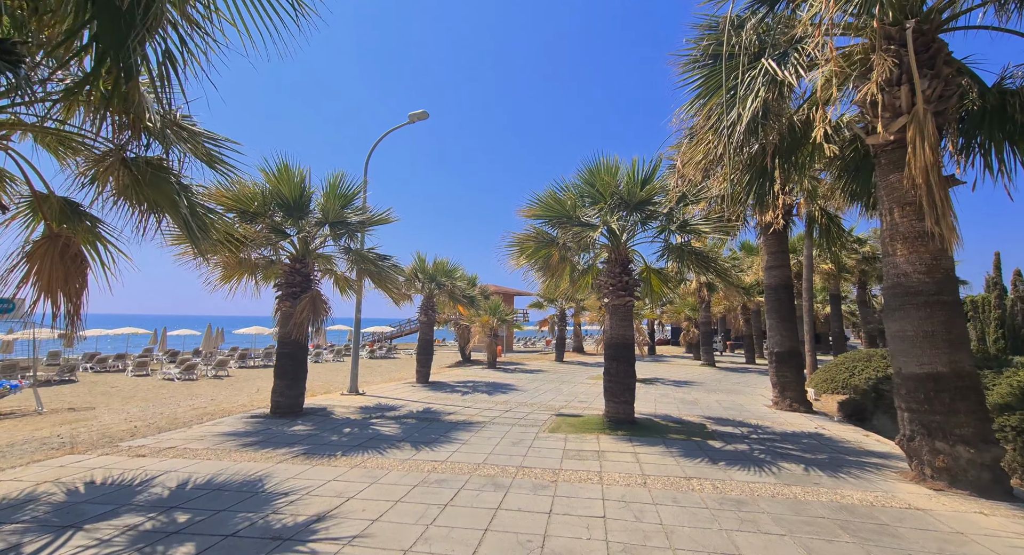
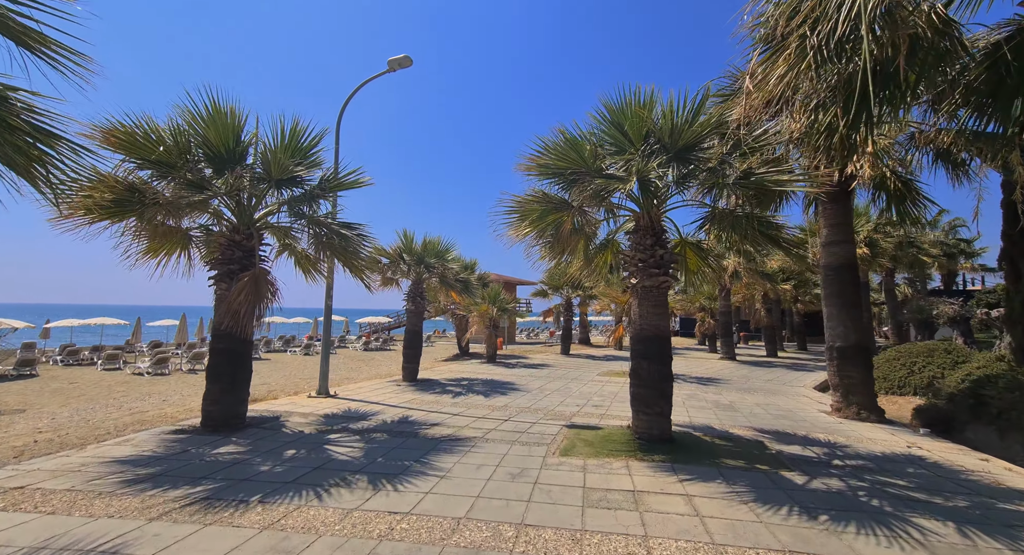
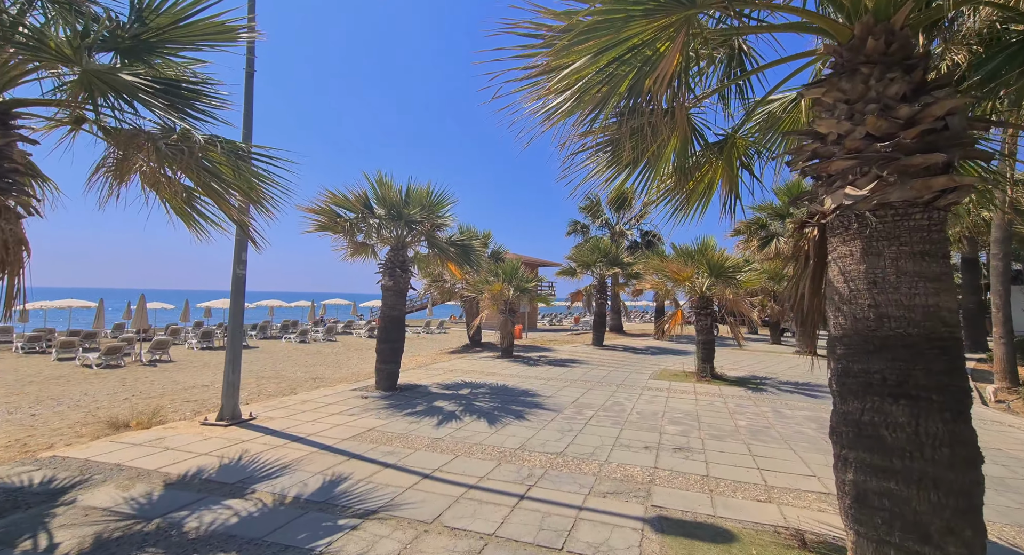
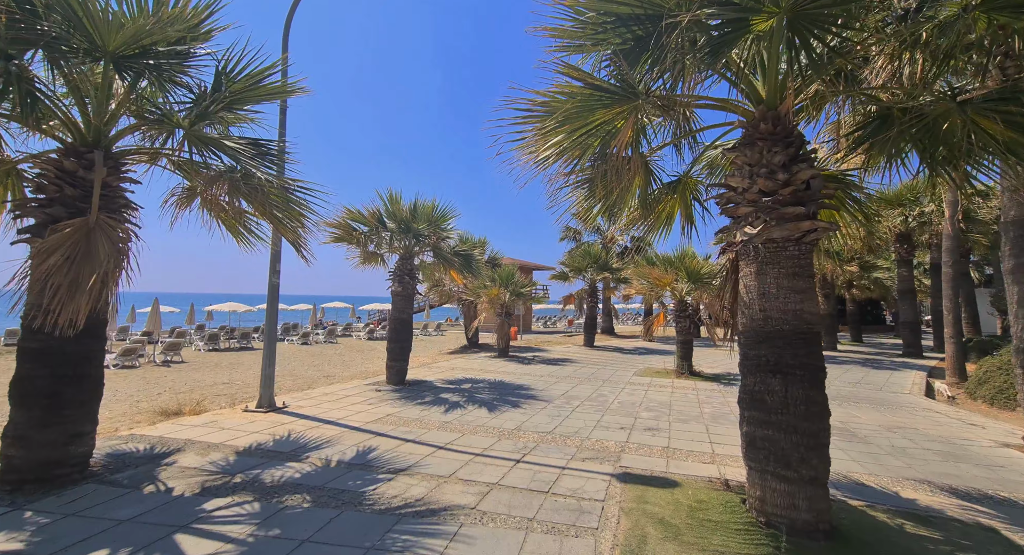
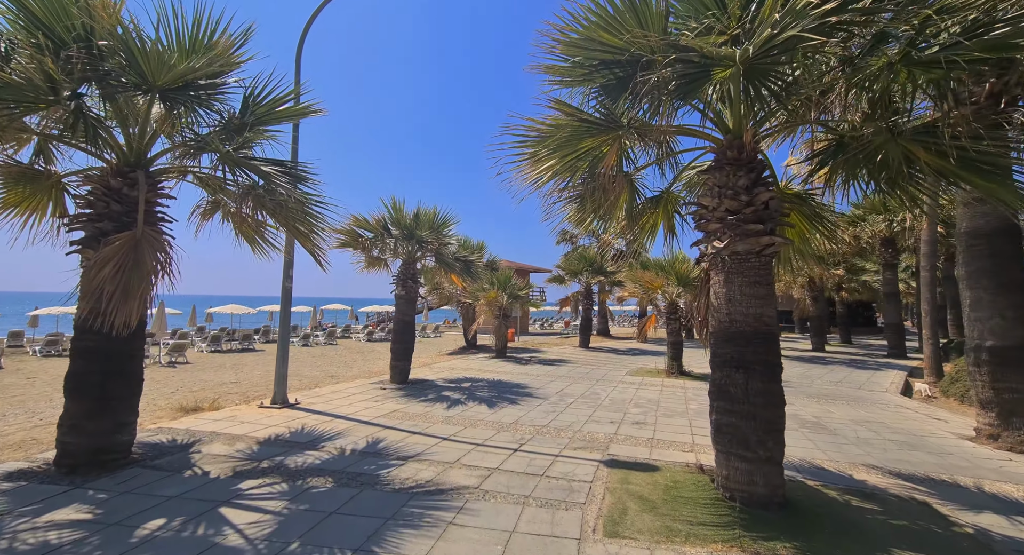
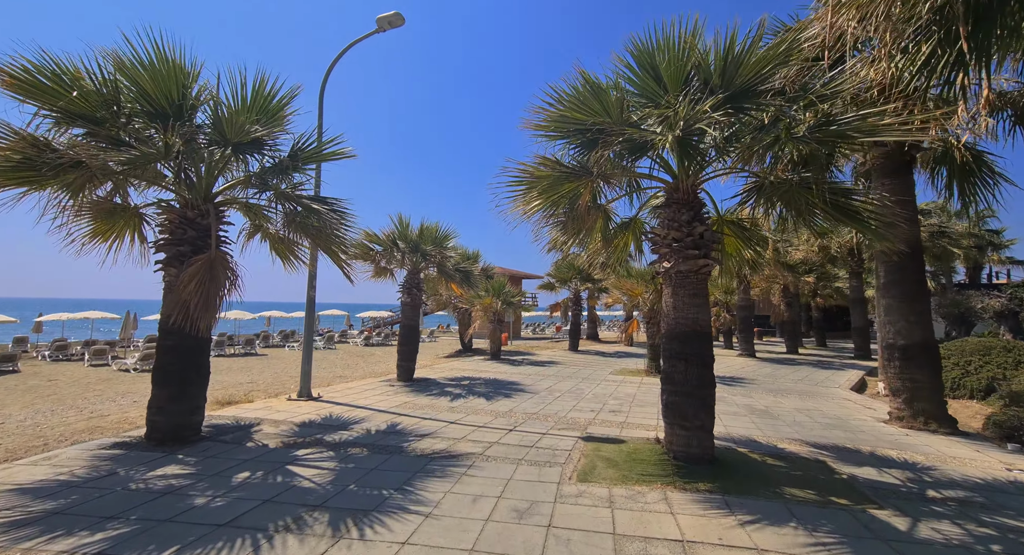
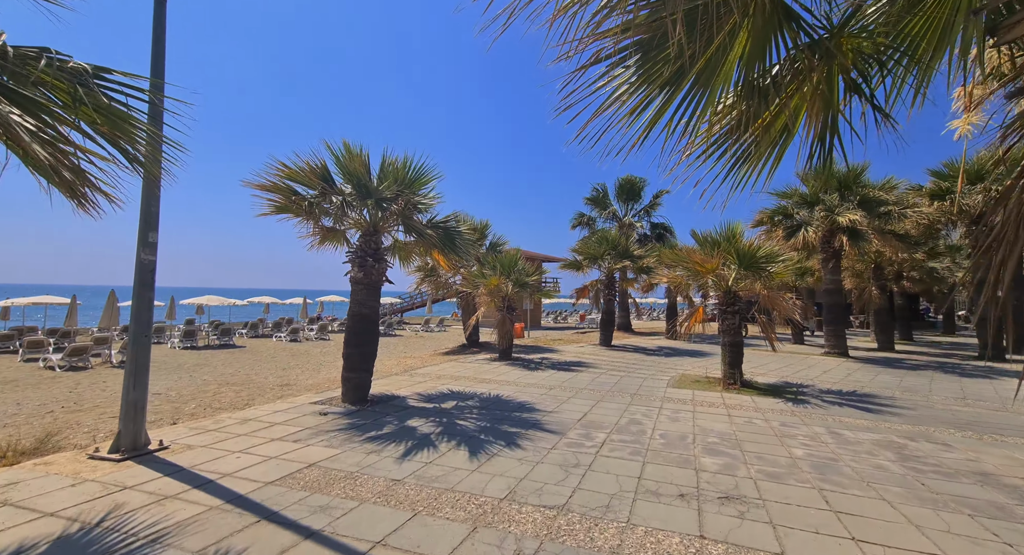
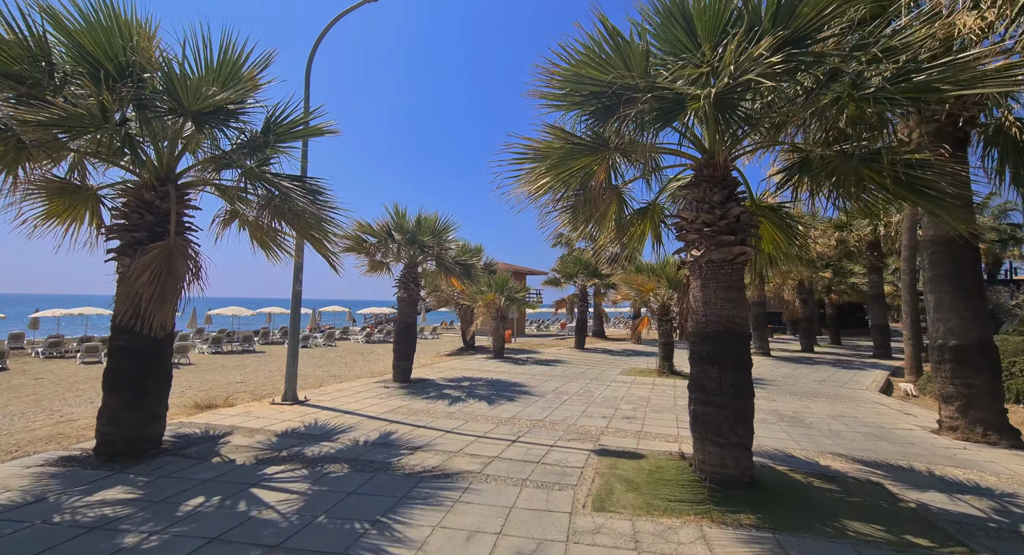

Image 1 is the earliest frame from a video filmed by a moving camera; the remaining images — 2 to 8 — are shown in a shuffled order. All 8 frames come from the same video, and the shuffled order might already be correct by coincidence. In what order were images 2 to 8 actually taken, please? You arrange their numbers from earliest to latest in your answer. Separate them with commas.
2, 6, 8, 5, 4, 3, 7
